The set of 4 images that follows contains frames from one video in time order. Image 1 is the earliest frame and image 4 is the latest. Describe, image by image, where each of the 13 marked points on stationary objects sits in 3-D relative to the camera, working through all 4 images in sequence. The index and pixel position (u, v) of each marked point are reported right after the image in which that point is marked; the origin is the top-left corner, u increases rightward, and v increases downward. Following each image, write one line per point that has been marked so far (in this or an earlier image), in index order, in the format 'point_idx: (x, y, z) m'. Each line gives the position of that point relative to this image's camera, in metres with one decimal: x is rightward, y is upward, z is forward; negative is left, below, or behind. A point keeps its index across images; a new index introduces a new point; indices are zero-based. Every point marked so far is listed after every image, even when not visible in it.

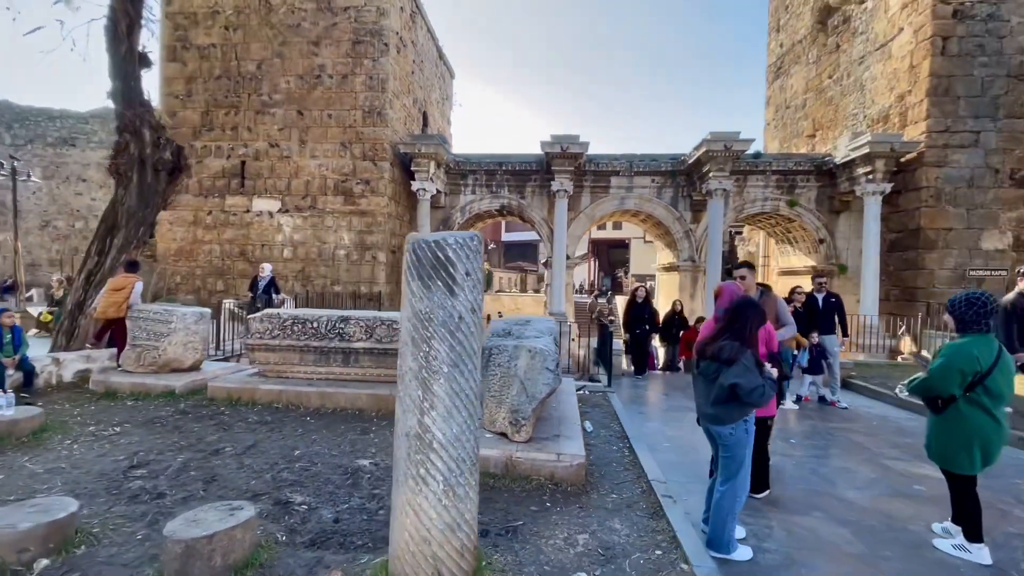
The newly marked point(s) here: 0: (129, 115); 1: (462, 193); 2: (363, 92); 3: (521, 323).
0: (-4.2, +1.9, +5.3) m
1: (-1.7, +3.1, +15.2) m
2: (-4.0, +4.6, +11.2) m
3: (+0.1, -0.3, +3.7) m
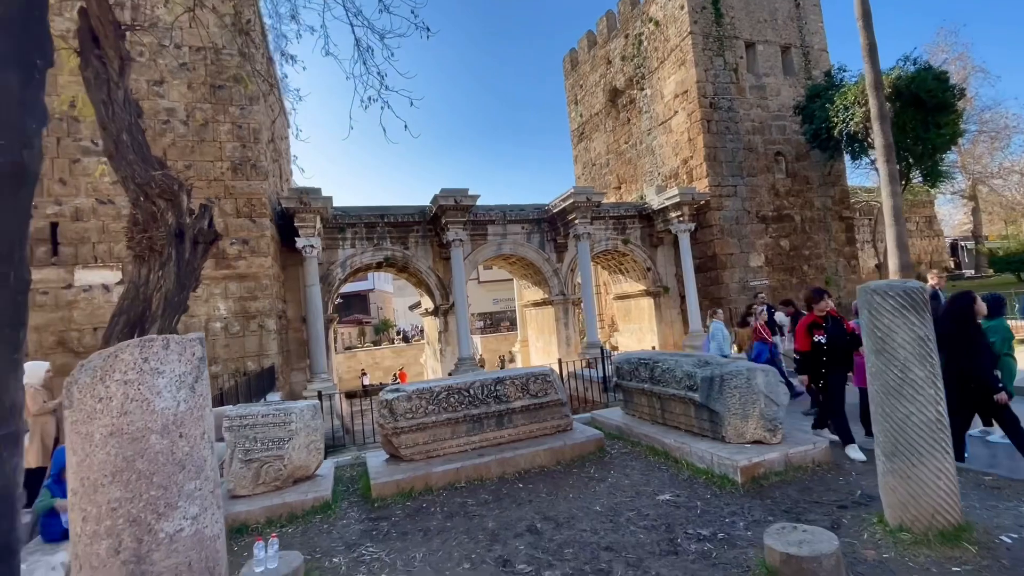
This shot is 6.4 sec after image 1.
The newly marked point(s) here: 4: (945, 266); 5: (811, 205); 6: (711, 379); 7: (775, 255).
0: (-3.2, +1.0, +4.2) m
1: (-5.2, +1.2, +14.3) m
2: (-5.8, +3.0, +9.8) m
3: (+1.7, -0.6, +4.4) m
4: (+17.8, +0.9, +19.5) m
5: (+10.5, +2.9, +16.7) m
6: (+1.6, -0.7, +3.9) m
7: (+8.9, +1.1, +16.0) m
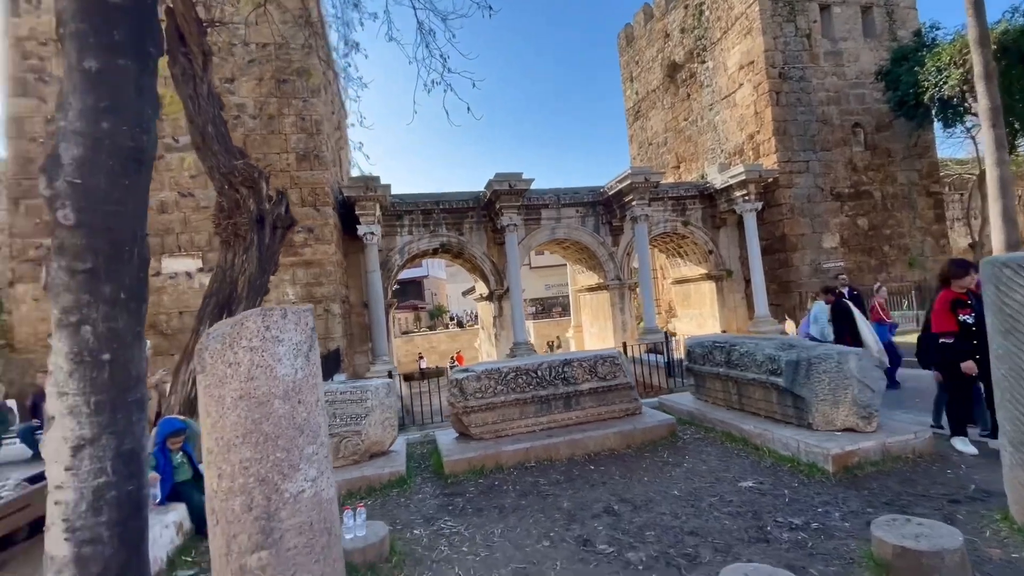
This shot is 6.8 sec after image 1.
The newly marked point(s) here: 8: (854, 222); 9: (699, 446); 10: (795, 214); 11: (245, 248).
0: (-2.6, +1.1, +4.4) m
1: (-3.5, +1.7, +14.7) m
2: (-4.6, +3.3, +10.2) m
3: (+2.3, -0.4, +4.2) m
4: (+19.9, +1.6, +17.4) m
5: (+12.3, +3.5, +15.3) m
6: (+2.2, -0.6, +3.6) m
7: (+10.7, +1.7, +14.9) m
8: (+10.8, +2.1, +15.0) m
9: (+1.6, -1.4, +4.1) m
10: (+8.7, +2.3, +14.6) m
11: (-2.5, +0.4, +4.4) m
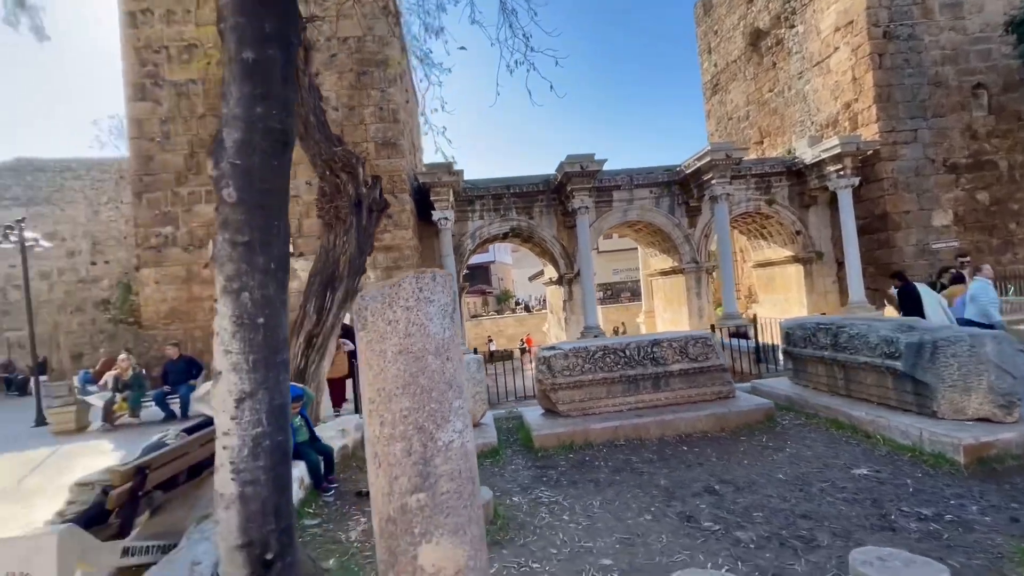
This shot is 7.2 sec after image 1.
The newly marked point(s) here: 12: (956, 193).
0: (-1.7, +1.4, +4.7) m
1: (-1.3, +2.2, +15.0) m
2: (-3.0, +3.7, +10.6) m
3: (+3.0, -0.3, +3.9) m
4: (+22.3, +2.2, +14.5) m
5: (+14.5, +4.0, +13.4) m
6: (+2.9, -0.4, +3.3) m
7: (+12.8, +2.2, +13.3) m
8: (+13.0, +2.6, +13.3) m
9: (+2.4, -1.2, +3.9) m
10: (+10.8, +2.8, +13.2) m
11: (-1.7, +0.6, +4.7) m
12: (+12.6, +2.7, +13.3) m
